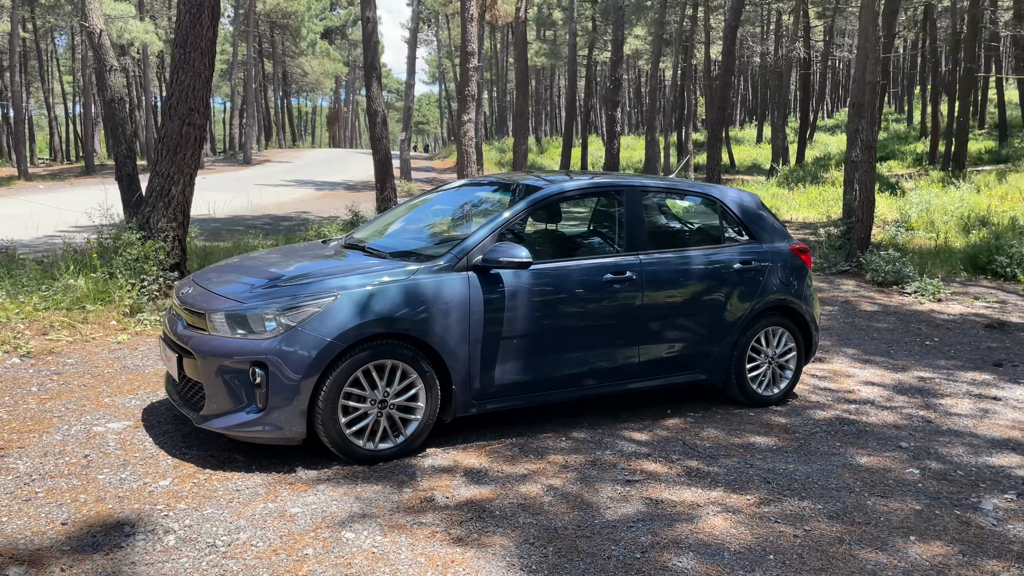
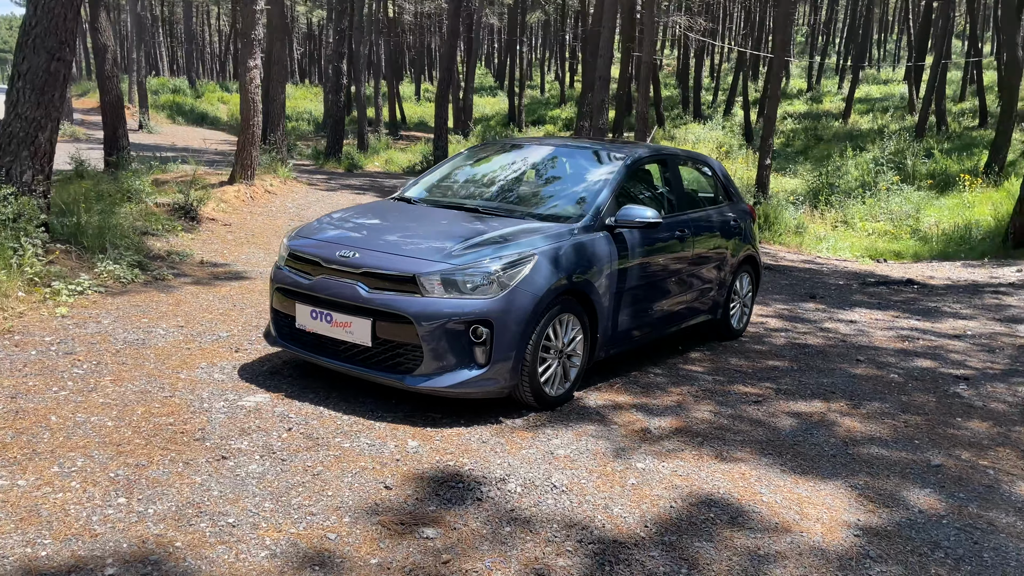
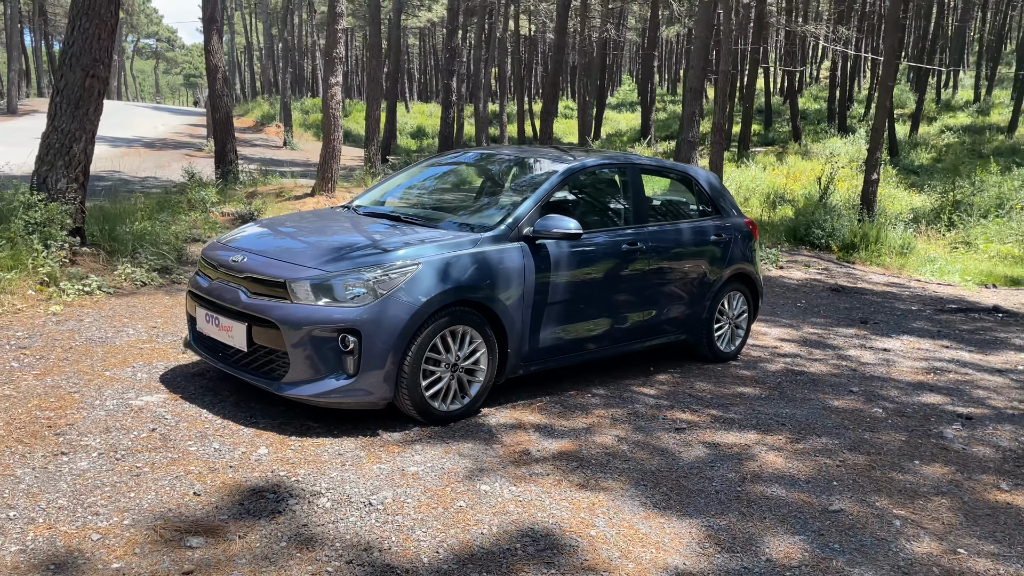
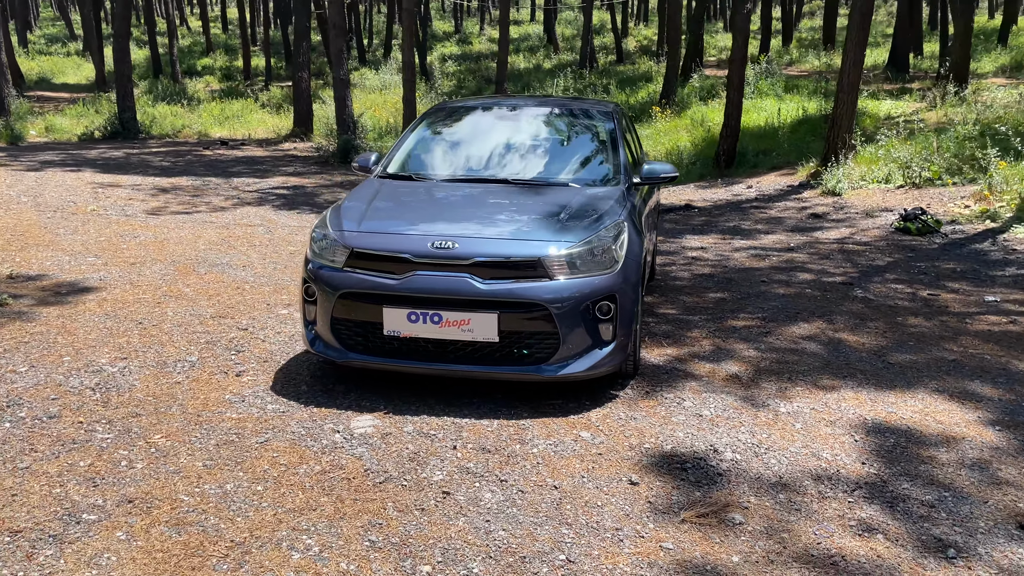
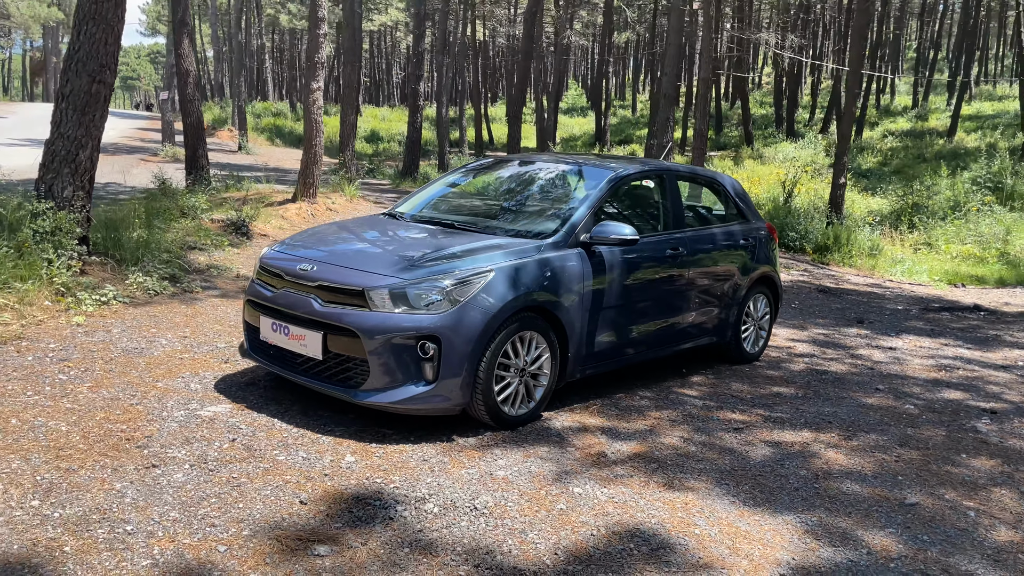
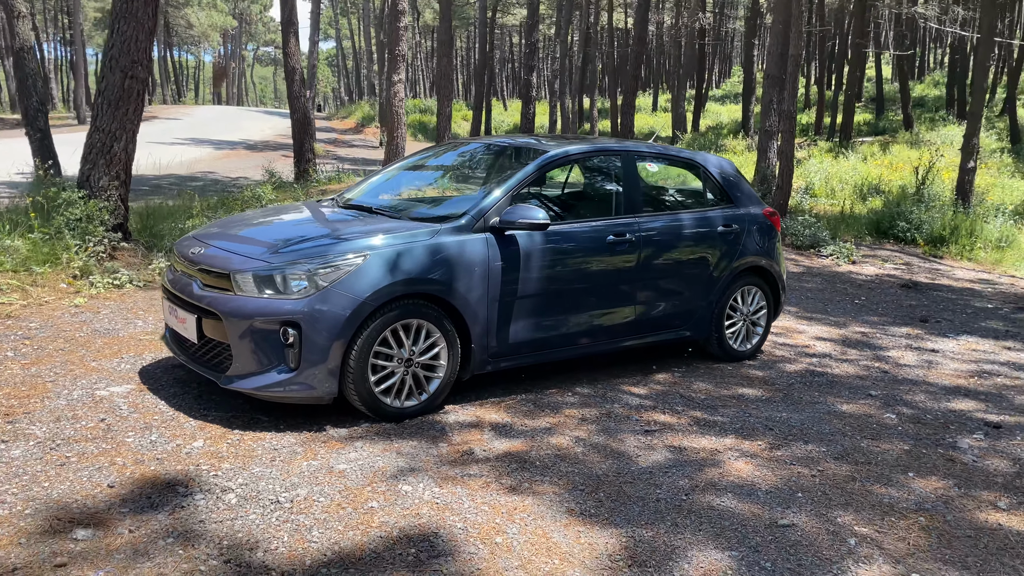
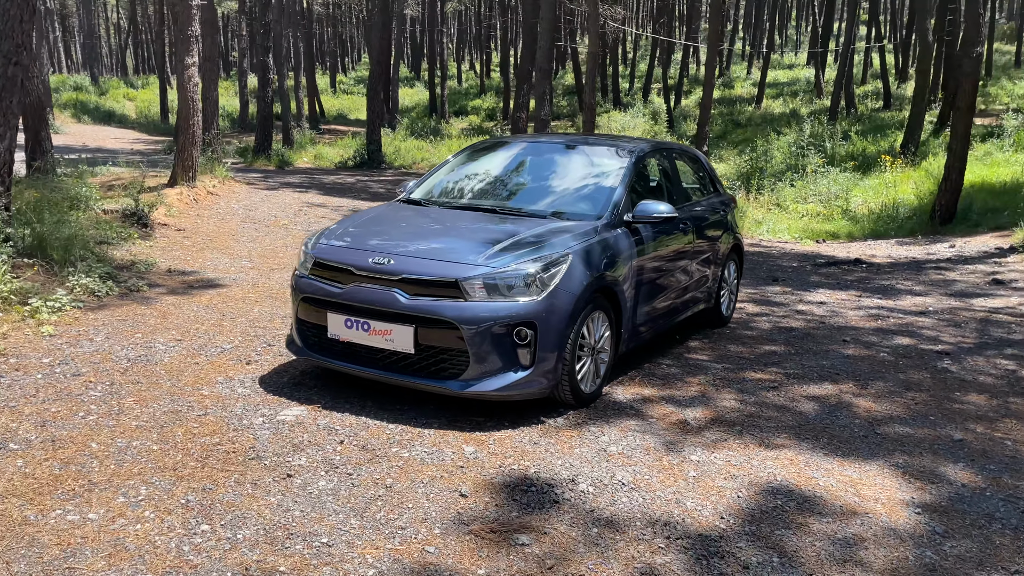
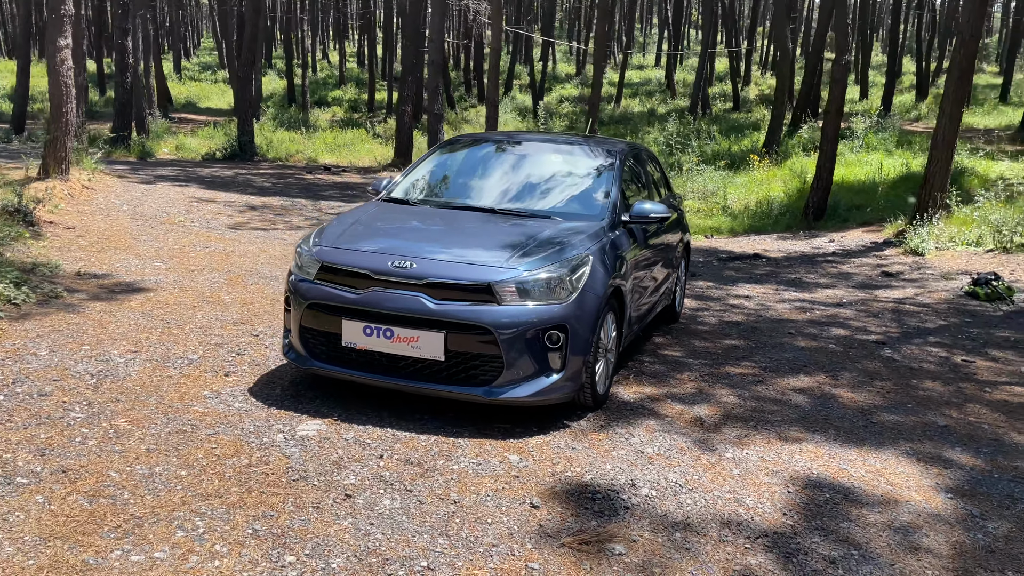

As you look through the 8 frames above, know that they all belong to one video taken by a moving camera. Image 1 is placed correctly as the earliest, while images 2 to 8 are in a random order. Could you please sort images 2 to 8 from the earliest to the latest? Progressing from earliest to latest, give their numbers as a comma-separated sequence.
6, 3, 5, 2, 7, 8, 4
